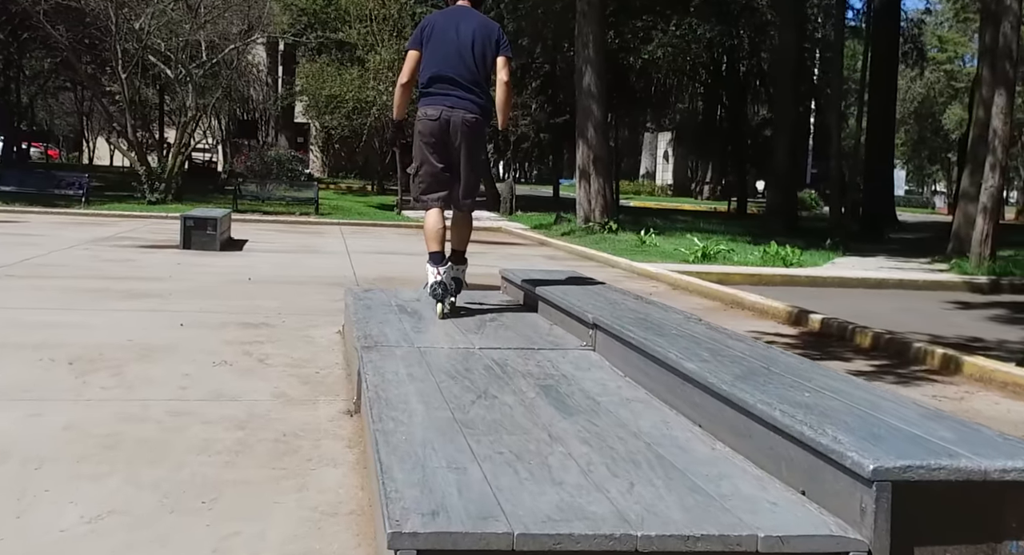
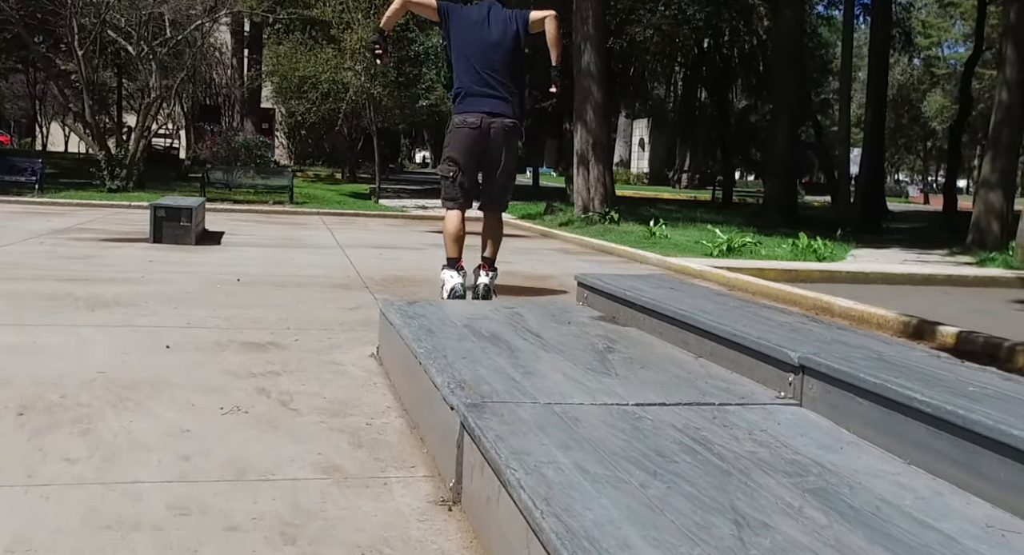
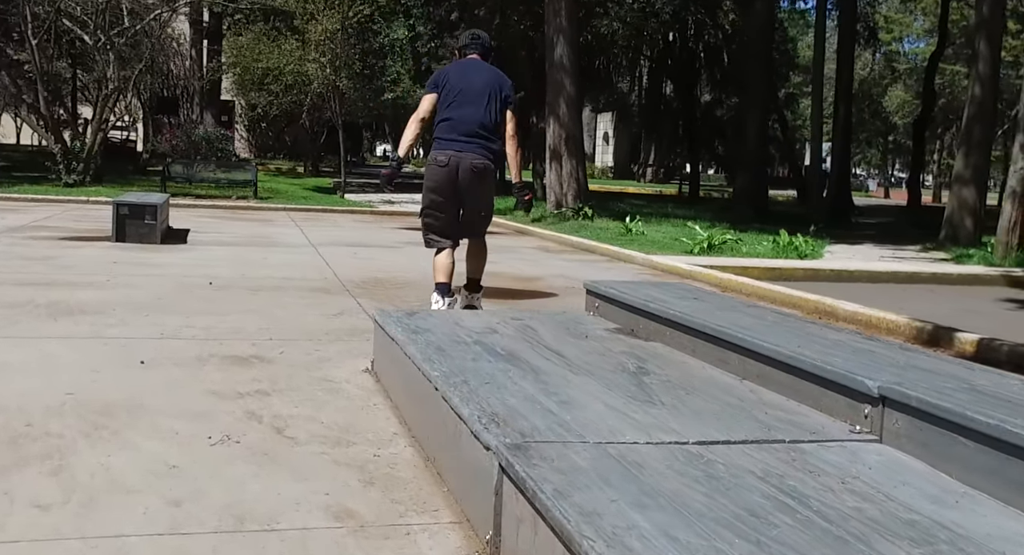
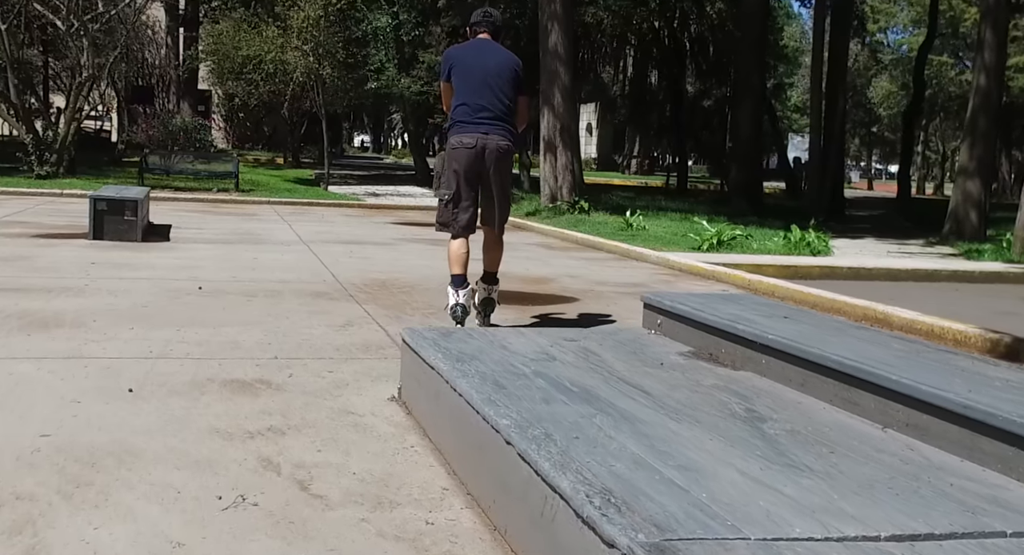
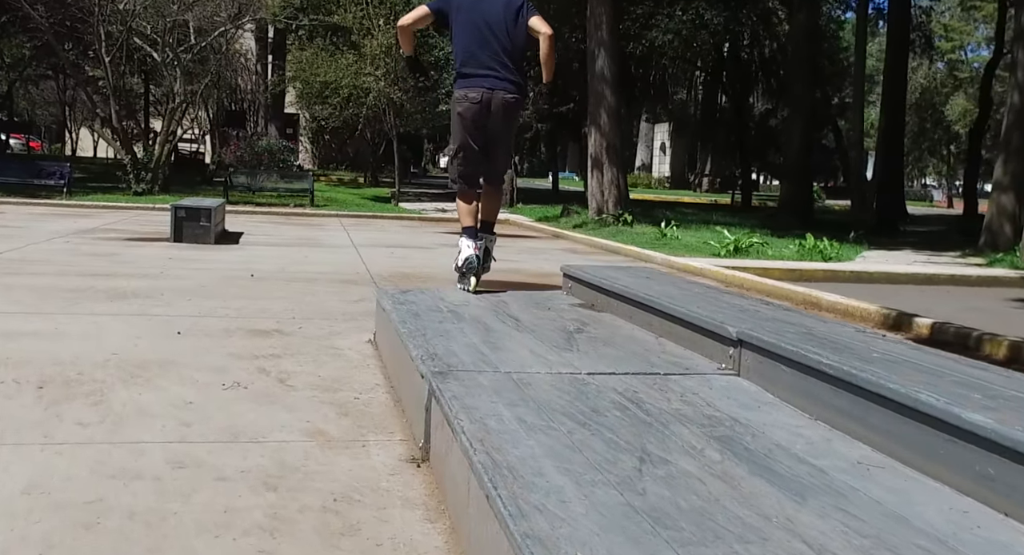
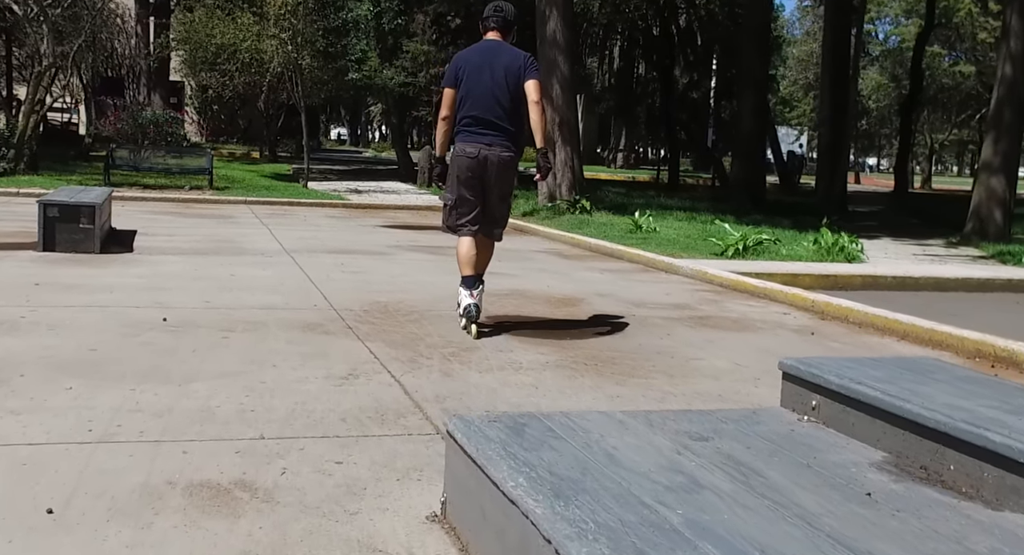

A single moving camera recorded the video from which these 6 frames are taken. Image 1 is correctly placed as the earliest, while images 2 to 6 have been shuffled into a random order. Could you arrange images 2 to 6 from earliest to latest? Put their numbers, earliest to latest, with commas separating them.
5, 2, 3, 4, 6
